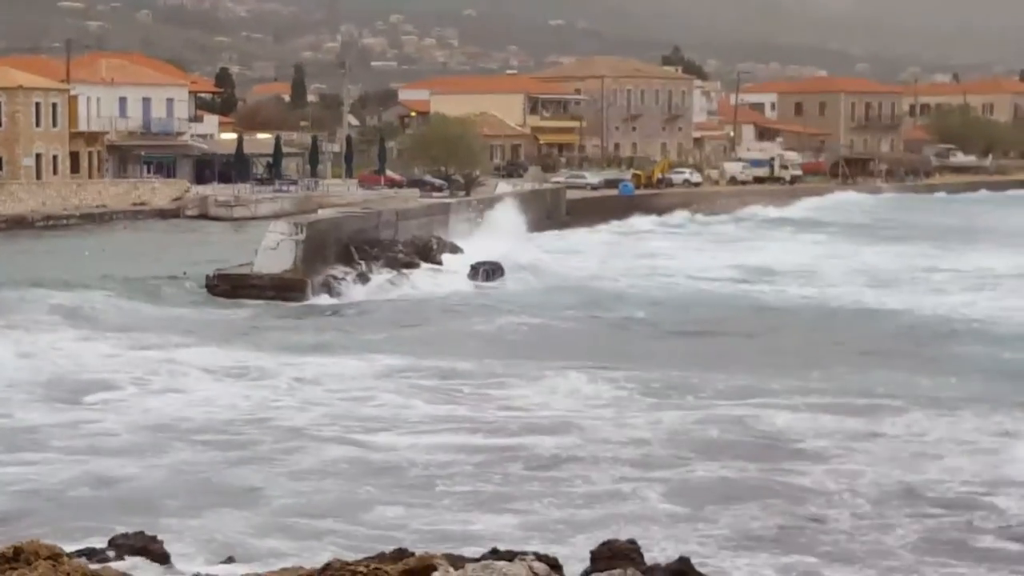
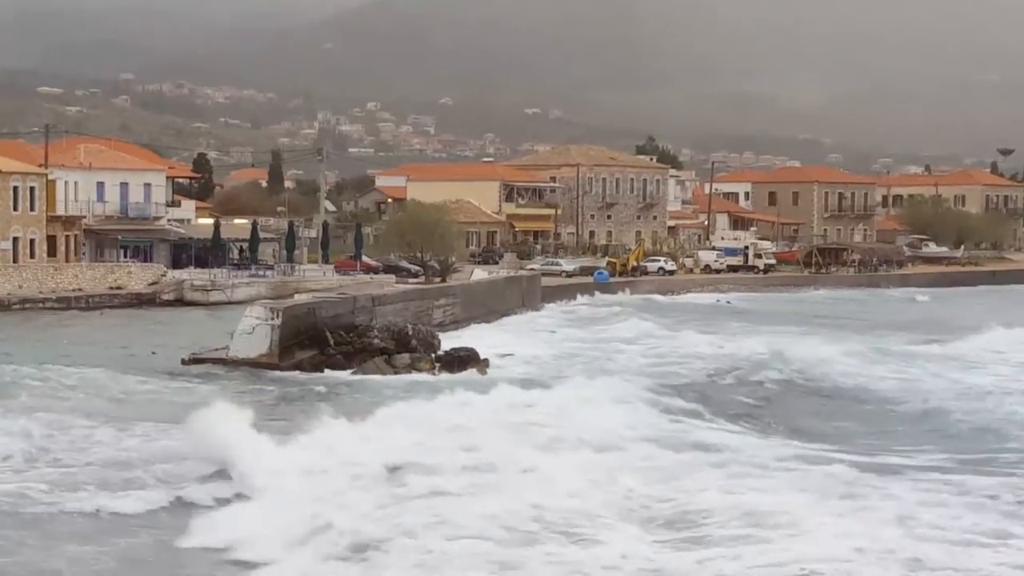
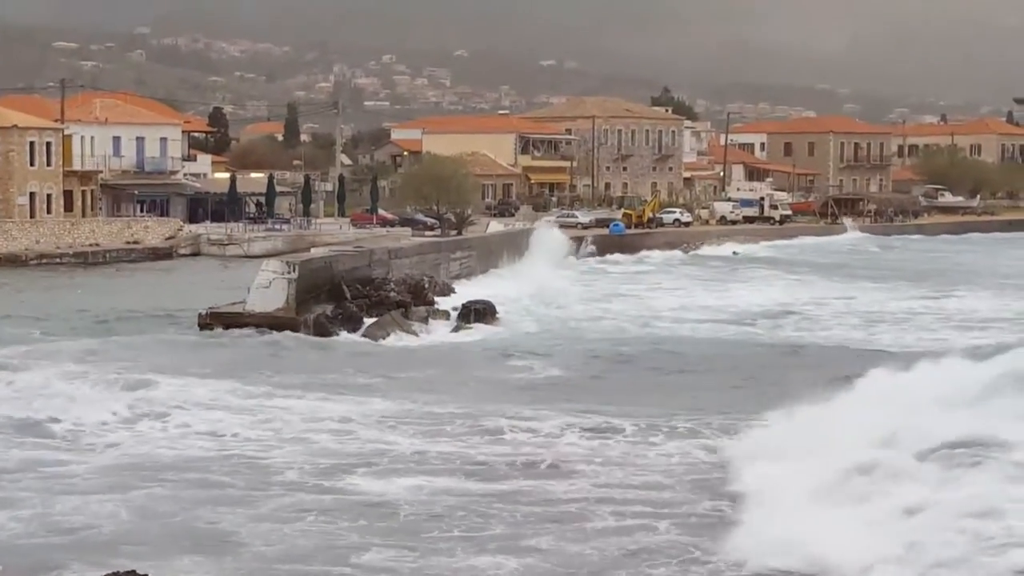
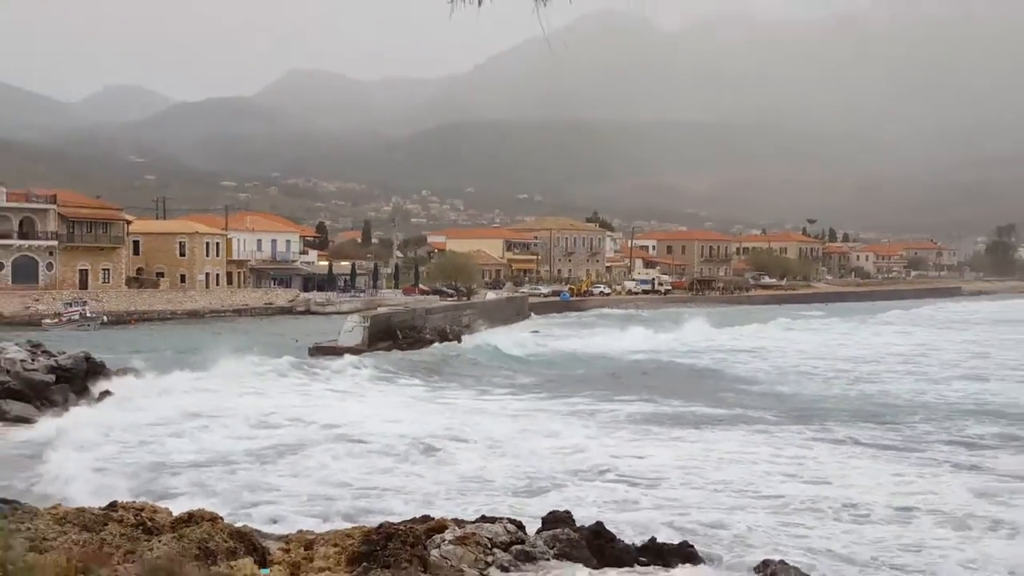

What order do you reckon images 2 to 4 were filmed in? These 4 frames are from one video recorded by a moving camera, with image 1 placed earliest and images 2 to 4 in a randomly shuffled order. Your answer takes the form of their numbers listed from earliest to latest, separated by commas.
3, 2, 4
